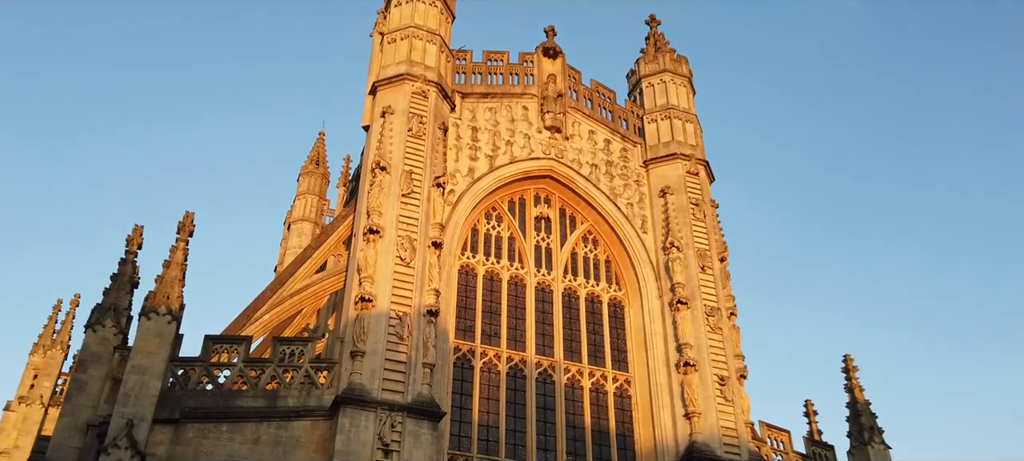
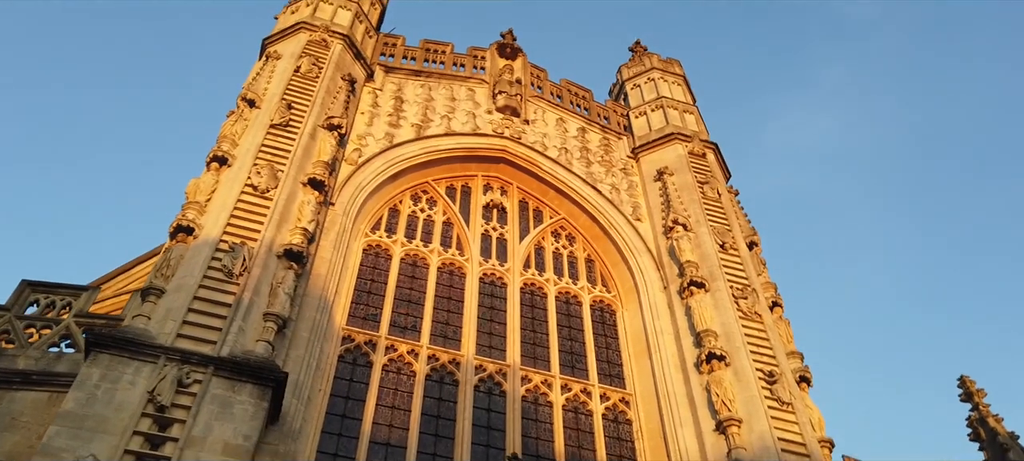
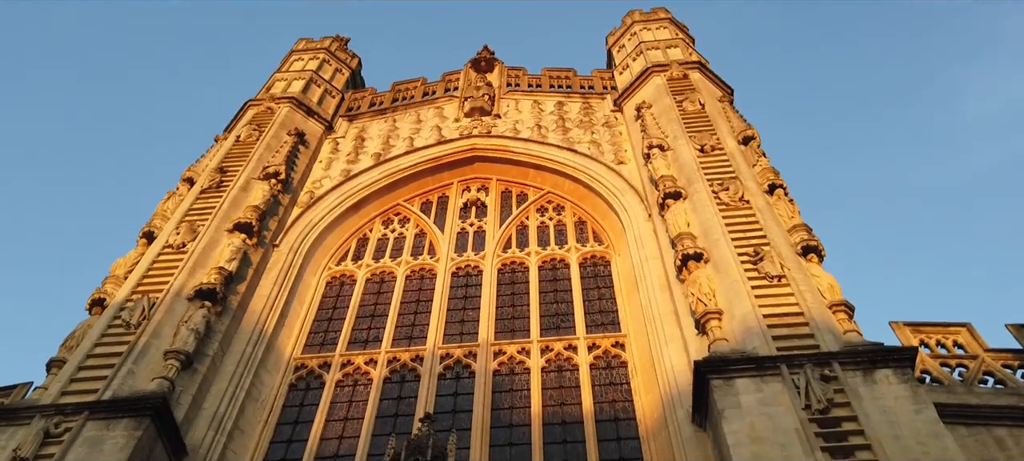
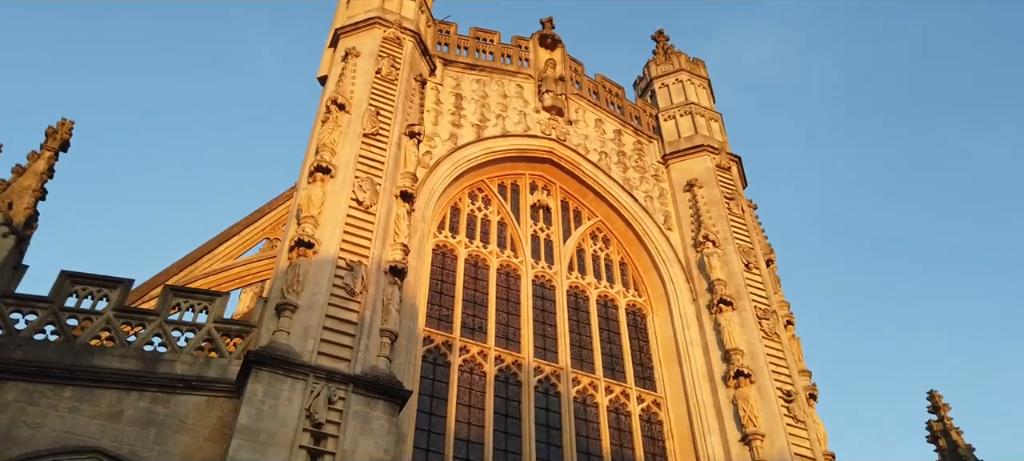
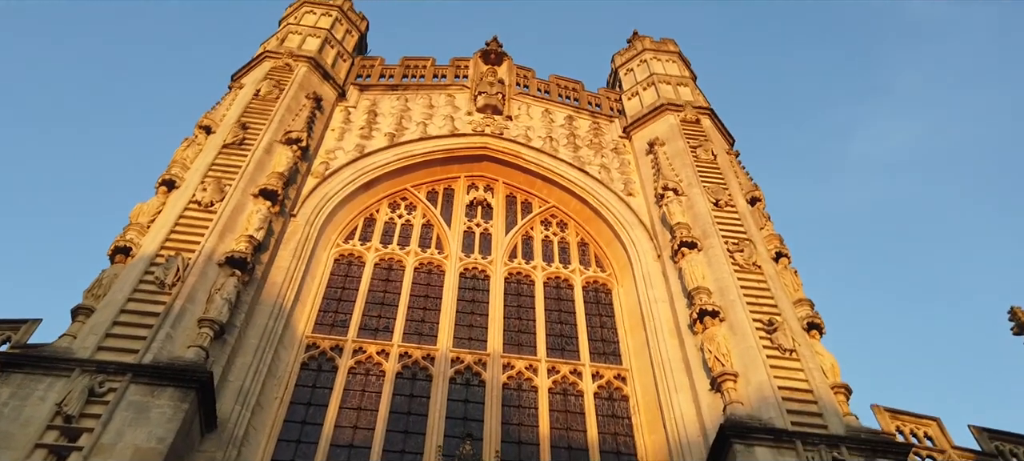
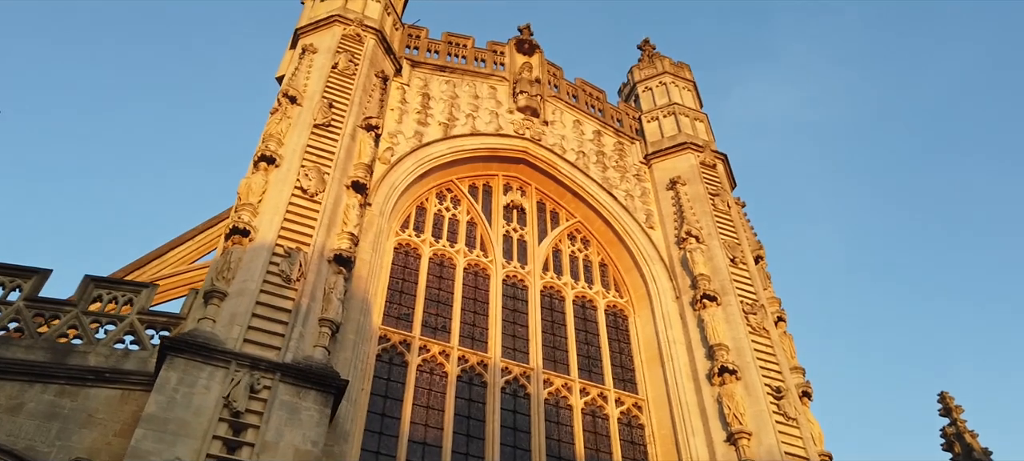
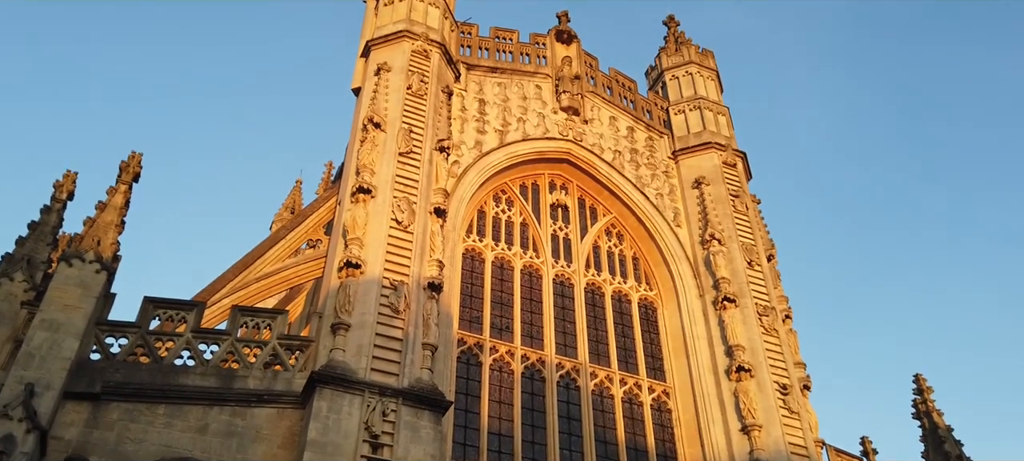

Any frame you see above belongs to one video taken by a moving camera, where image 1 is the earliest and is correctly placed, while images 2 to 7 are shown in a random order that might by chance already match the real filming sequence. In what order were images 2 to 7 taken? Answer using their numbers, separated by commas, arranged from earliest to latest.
7, 4, 6, 2, 5, 3
